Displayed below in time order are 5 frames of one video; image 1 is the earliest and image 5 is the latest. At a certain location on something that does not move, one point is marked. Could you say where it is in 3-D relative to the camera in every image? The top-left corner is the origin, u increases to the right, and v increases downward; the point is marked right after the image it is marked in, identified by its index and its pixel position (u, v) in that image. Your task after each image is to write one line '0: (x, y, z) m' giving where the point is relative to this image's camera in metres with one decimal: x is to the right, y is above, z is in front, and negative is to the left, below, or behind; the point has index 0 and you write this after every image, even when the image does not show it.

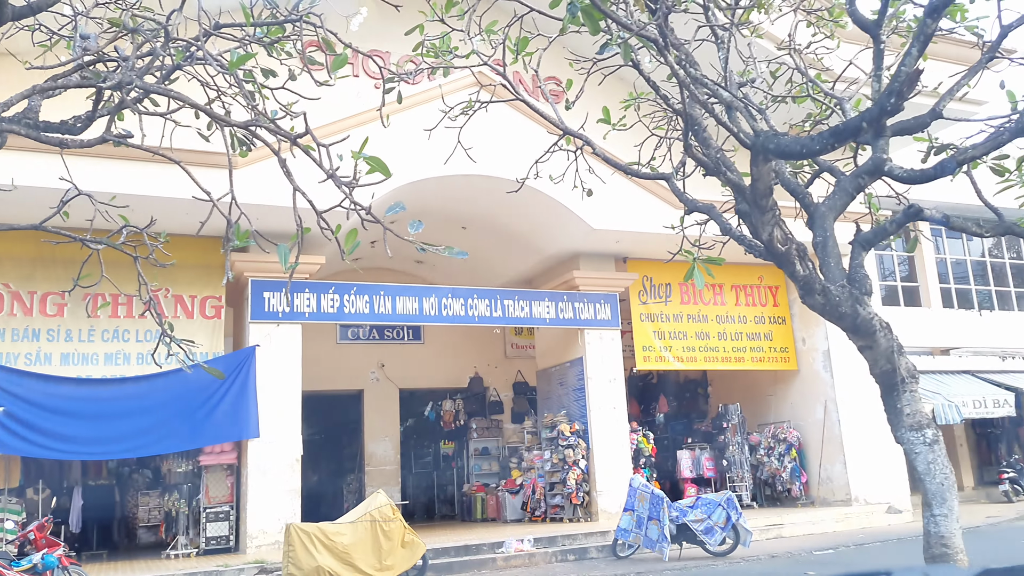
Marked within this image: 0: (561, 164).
0: (+0.7, +1.8, +11.5) m
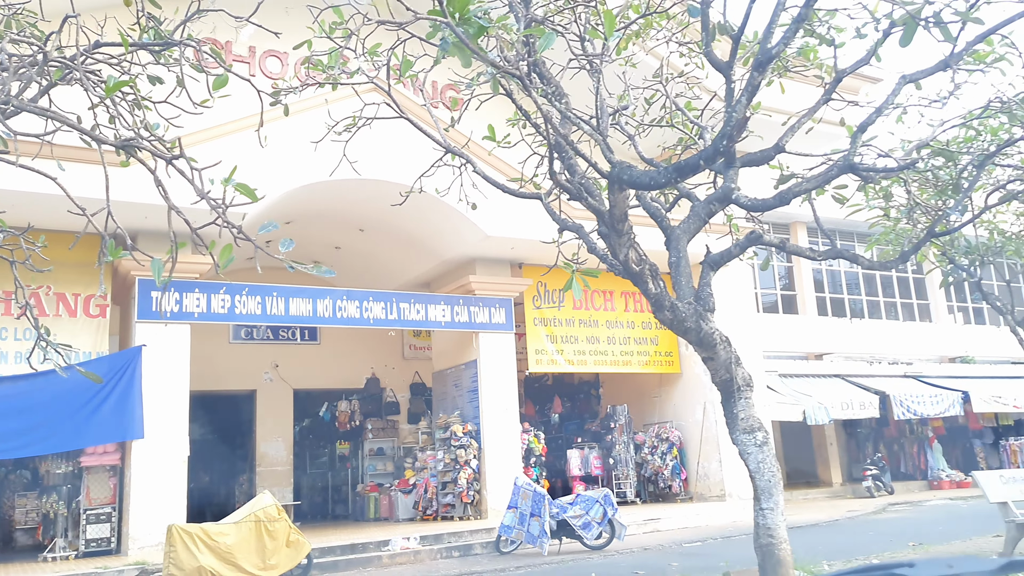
0: (-0.9, +1.7, +11.9) m
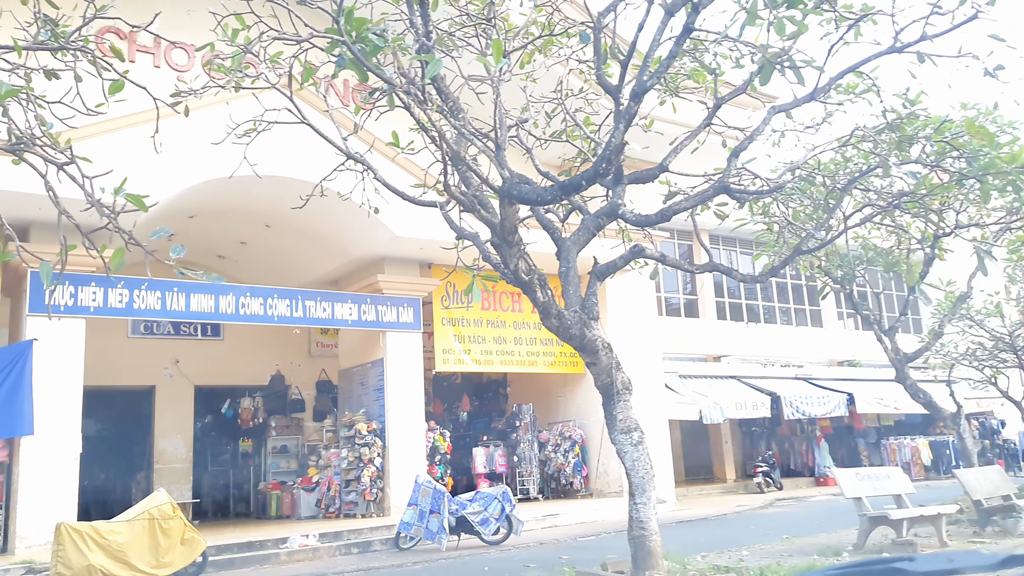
0: (-2.2, +1.7, +12.0) m
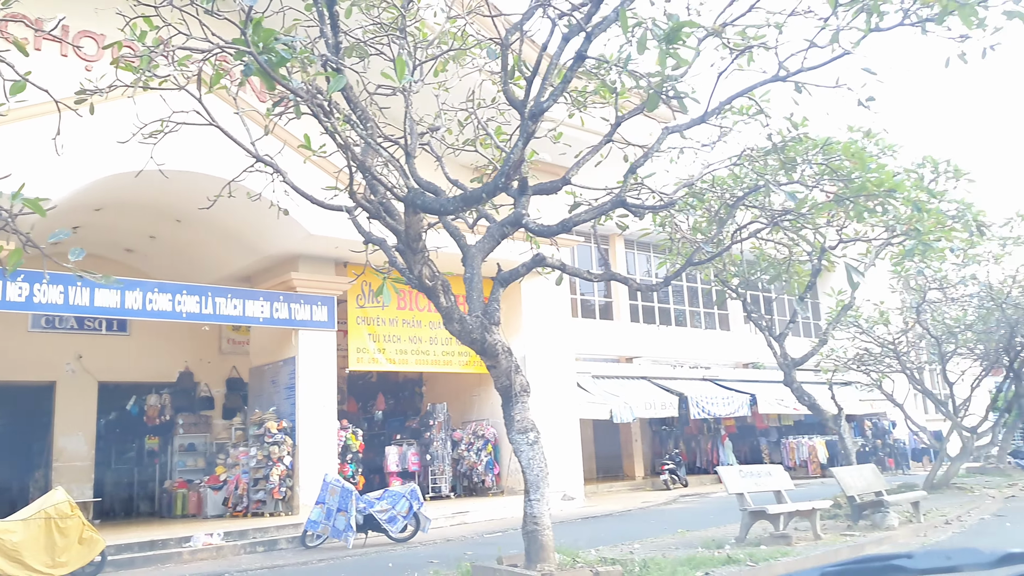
0: (-3.5, +1.7, +12.0) m
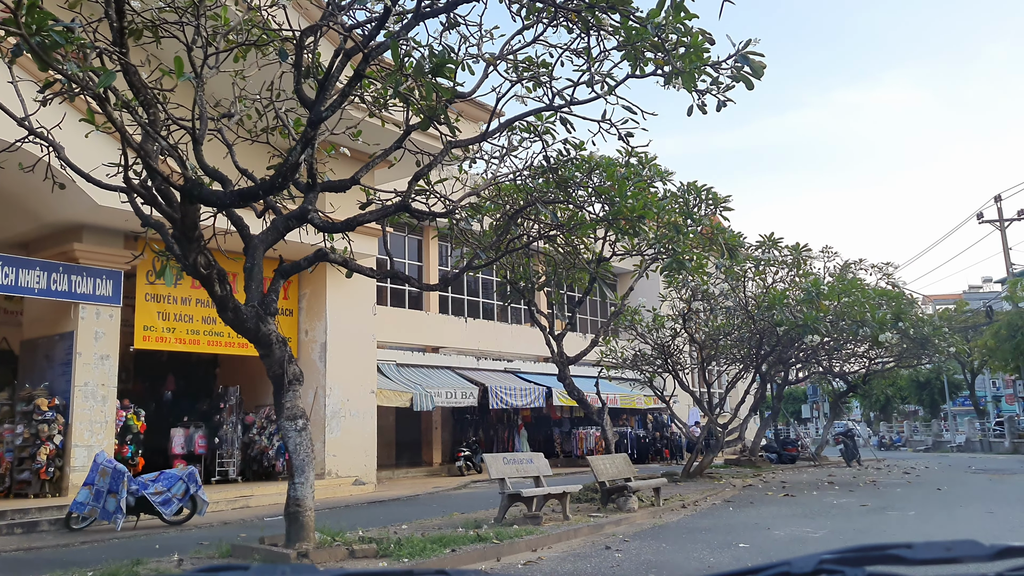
0: (-6.3, +2.1, +11.4) m
